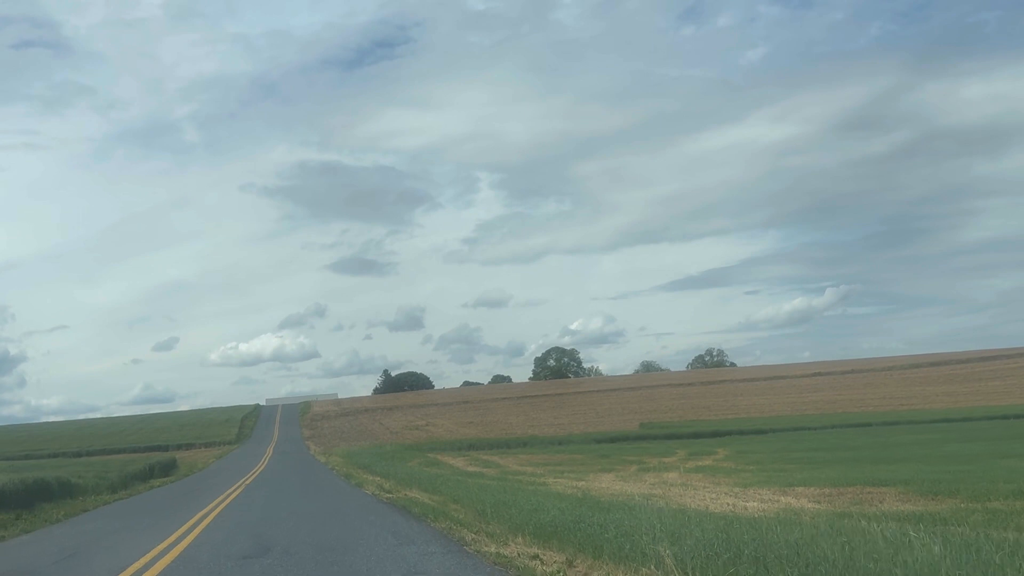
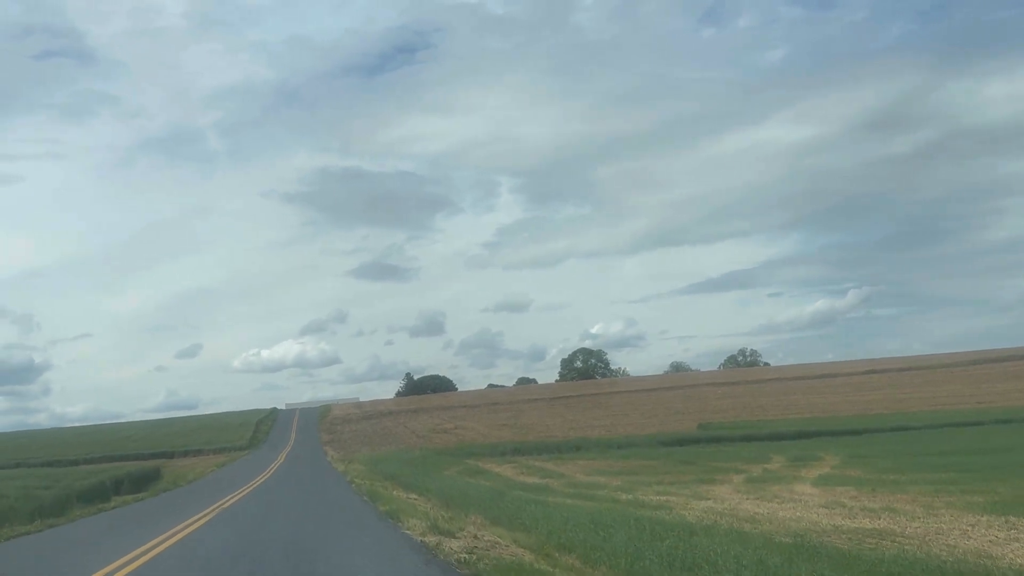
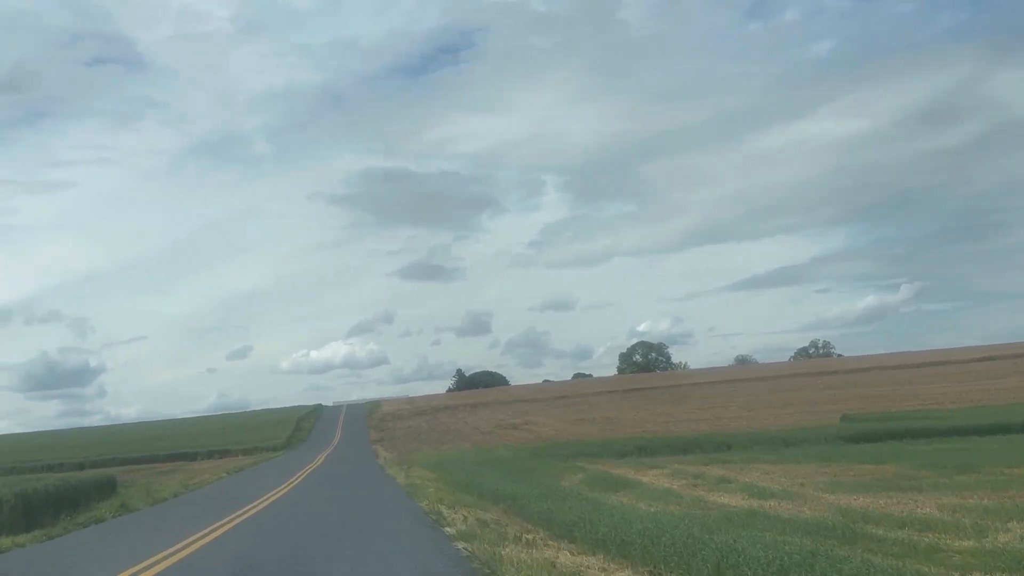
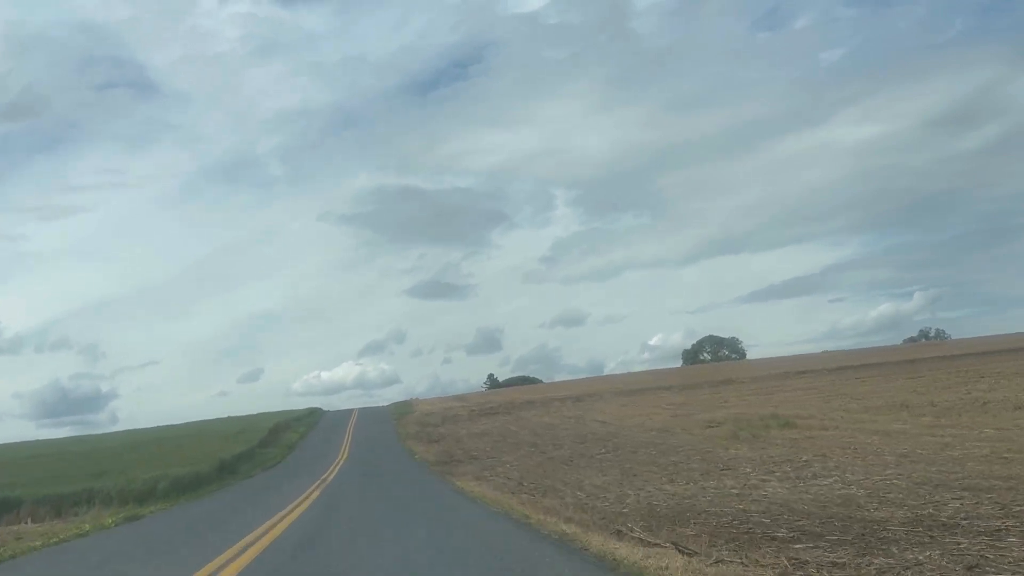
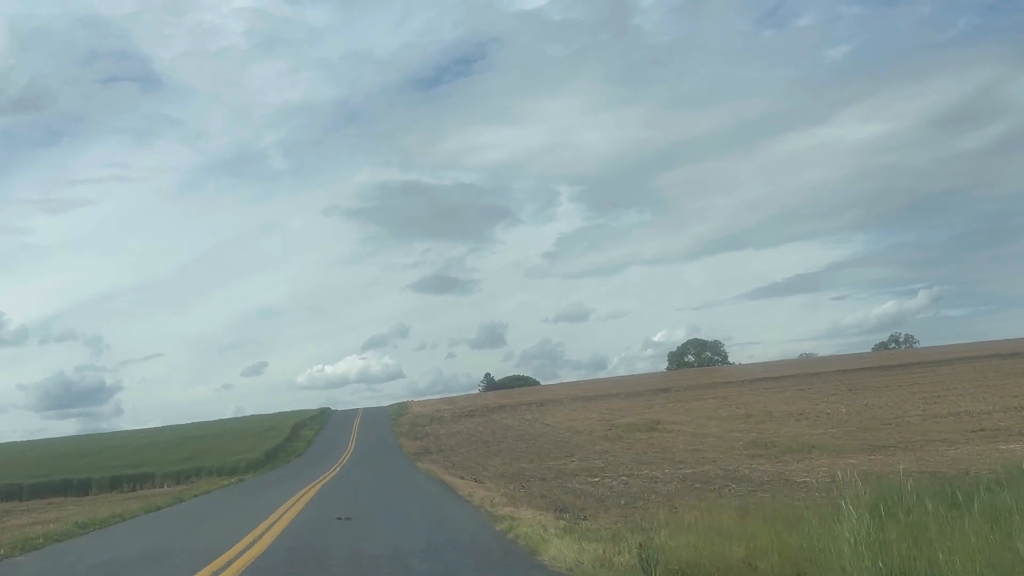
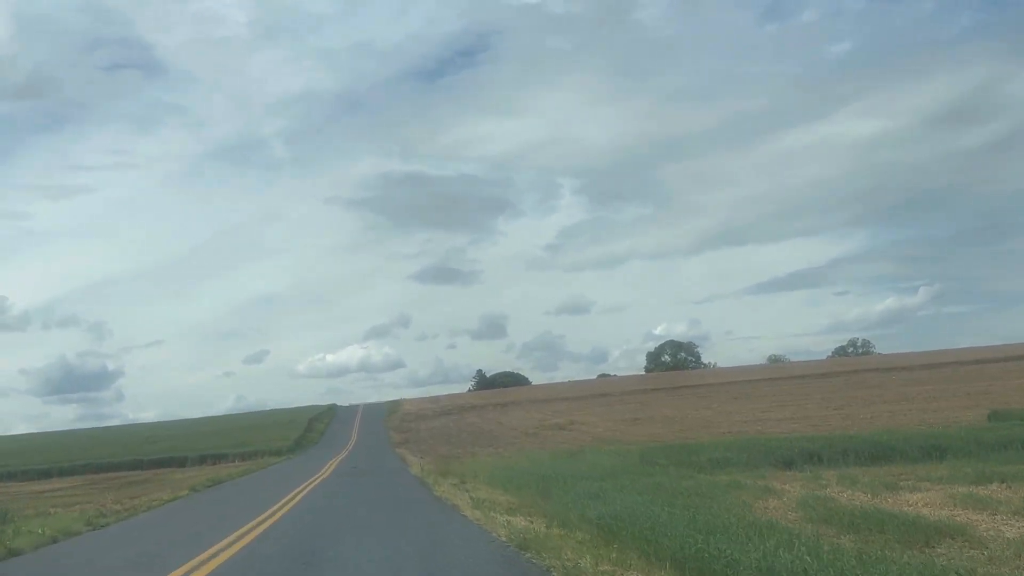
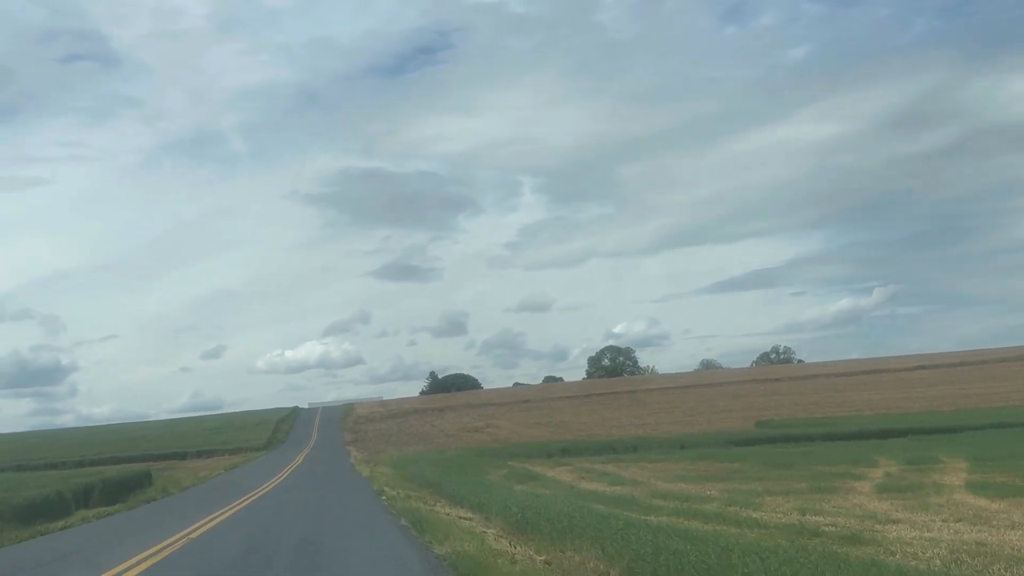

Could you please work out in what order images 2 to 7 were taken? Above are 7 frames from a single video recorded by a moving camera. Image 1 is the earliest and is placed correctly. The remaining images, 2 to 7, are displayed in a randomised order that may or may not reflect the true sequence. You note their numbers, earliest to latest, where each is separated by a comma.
2, 7, 3, 6, 5, 4
